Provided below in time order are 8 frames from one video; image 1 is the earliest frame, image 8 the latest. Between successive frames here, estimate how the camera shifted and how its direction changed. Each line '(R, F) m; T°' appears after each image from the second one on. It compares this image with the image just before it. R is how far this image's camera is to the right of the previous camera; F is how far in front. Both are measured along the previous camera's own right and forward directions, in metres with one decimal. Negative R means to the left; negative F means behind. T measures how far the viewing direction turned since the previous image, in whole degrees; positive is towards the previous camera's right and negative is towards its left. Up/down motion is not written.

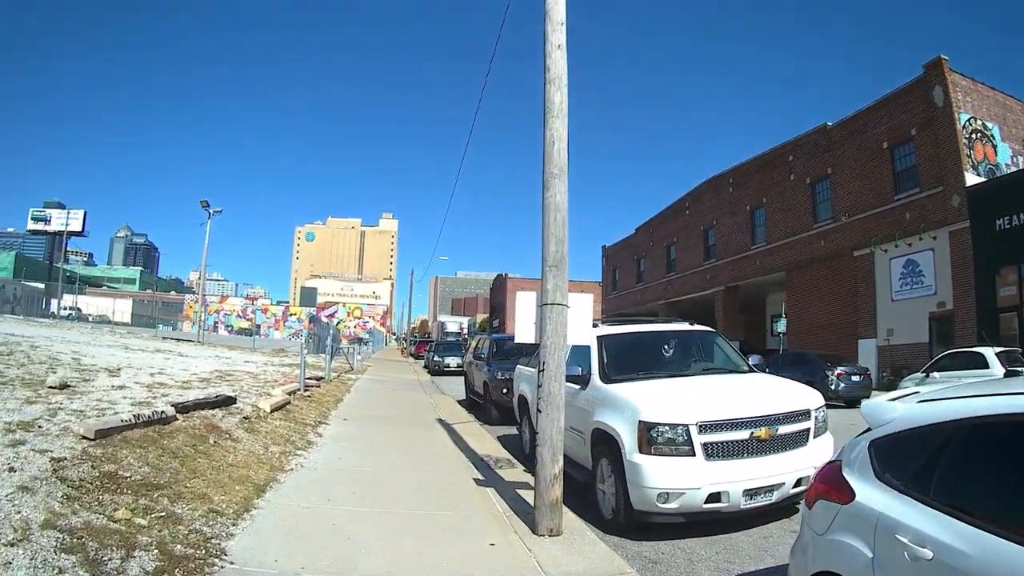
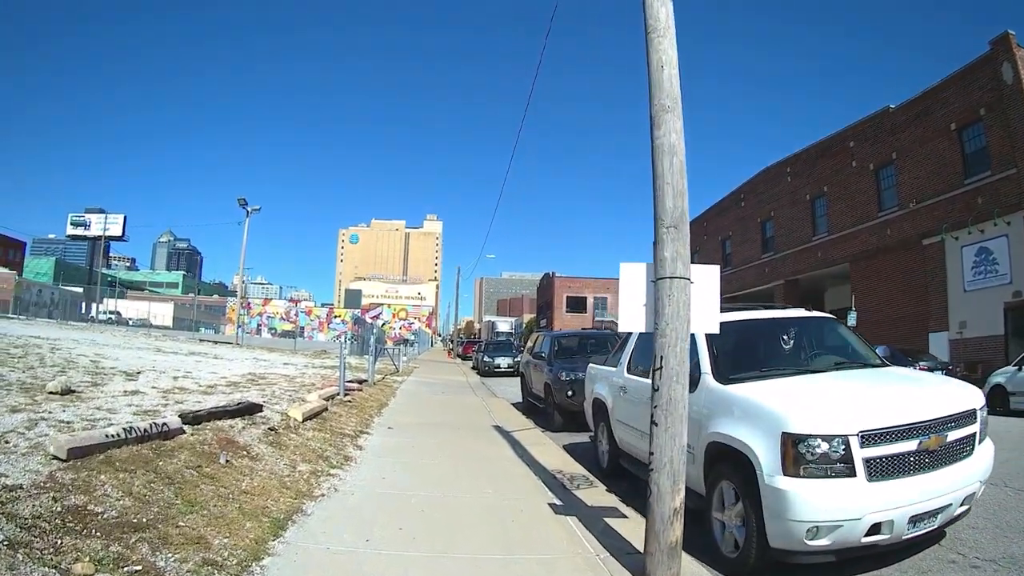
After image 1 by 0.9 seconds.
(-0.4, +1.9) m; -4°
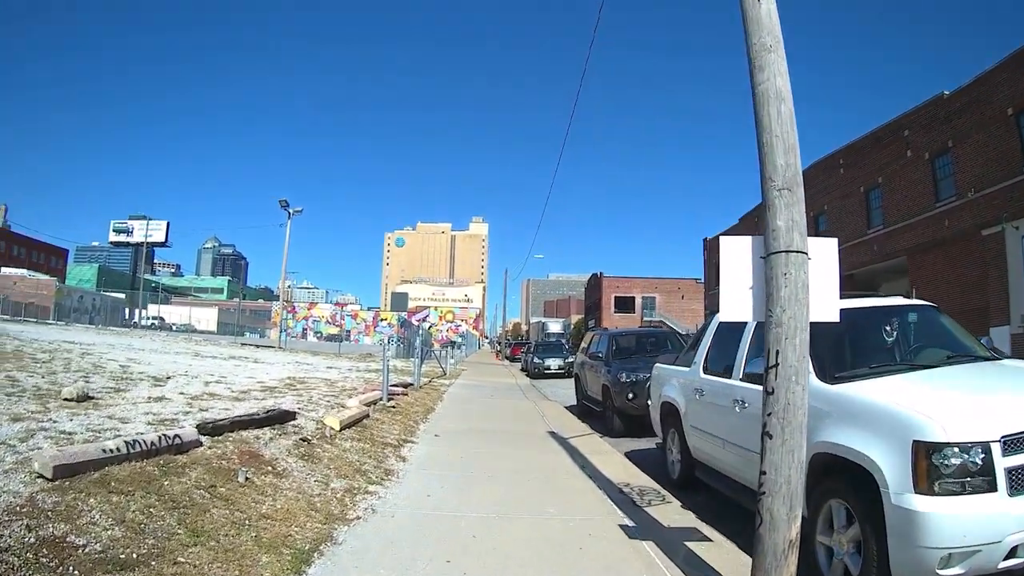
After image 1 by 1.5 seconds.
(-0.2, +1.1) m; -4°
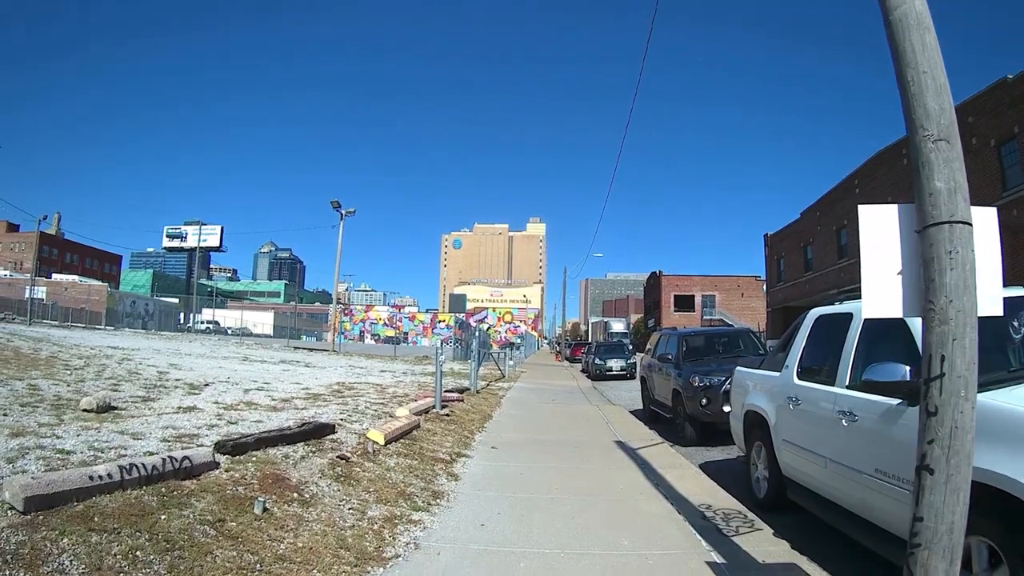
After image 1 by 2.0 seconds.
(0.0, +1.0) m; -5°
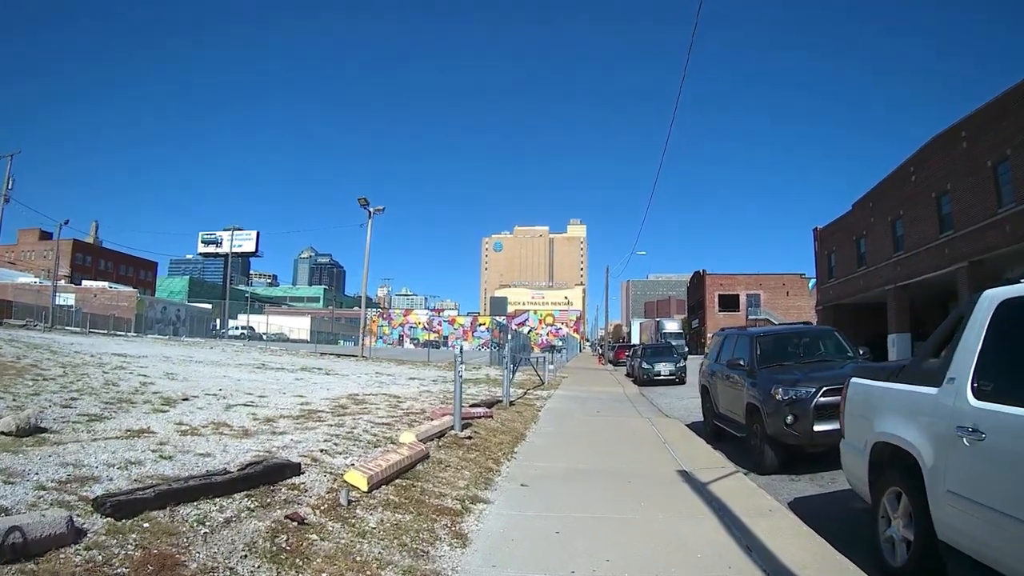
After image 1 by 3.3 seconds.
(+0.1, +2.0) m; -4°
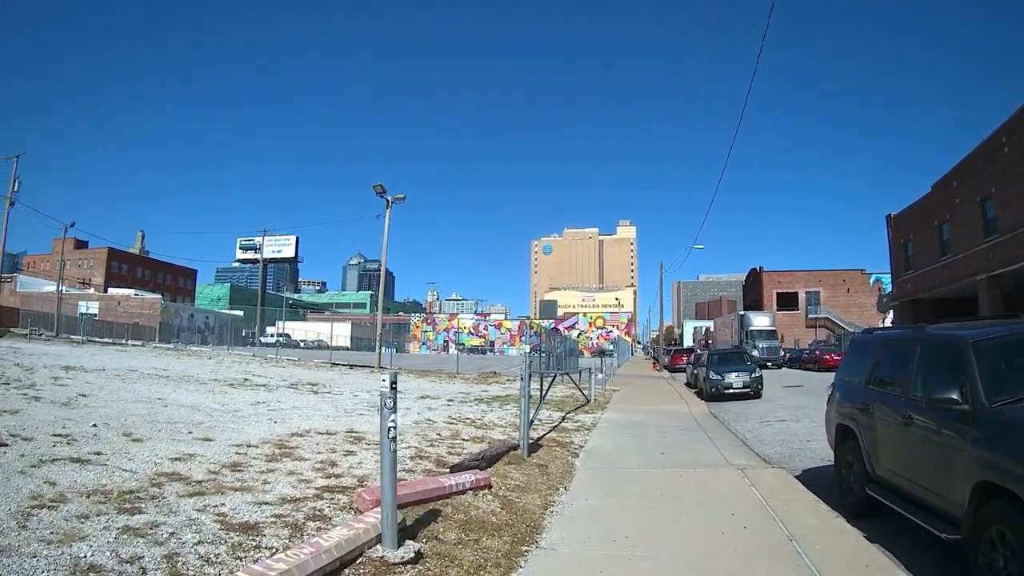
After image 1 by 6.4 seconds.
(+0.4, +4.2) m; -5°
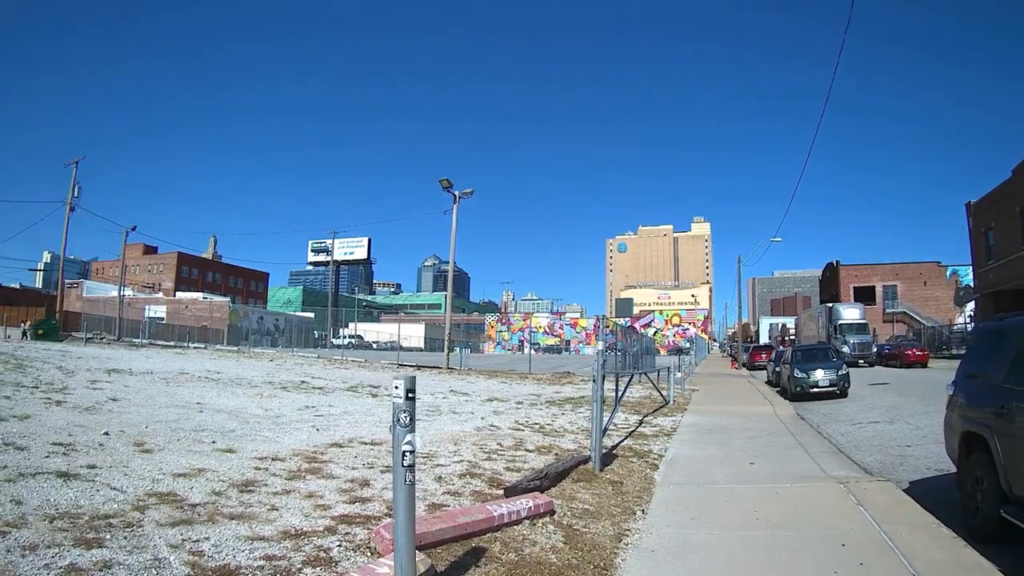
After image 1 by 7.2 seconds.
(0.0, +1.1) m; -6°
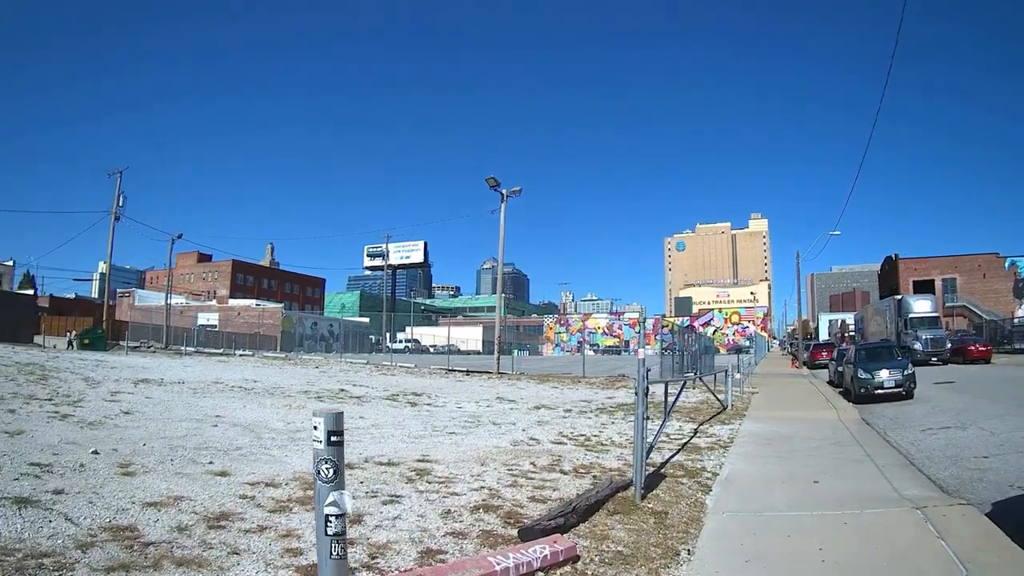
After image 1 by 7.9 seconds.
(+0.3, +0.8) m; -5°
